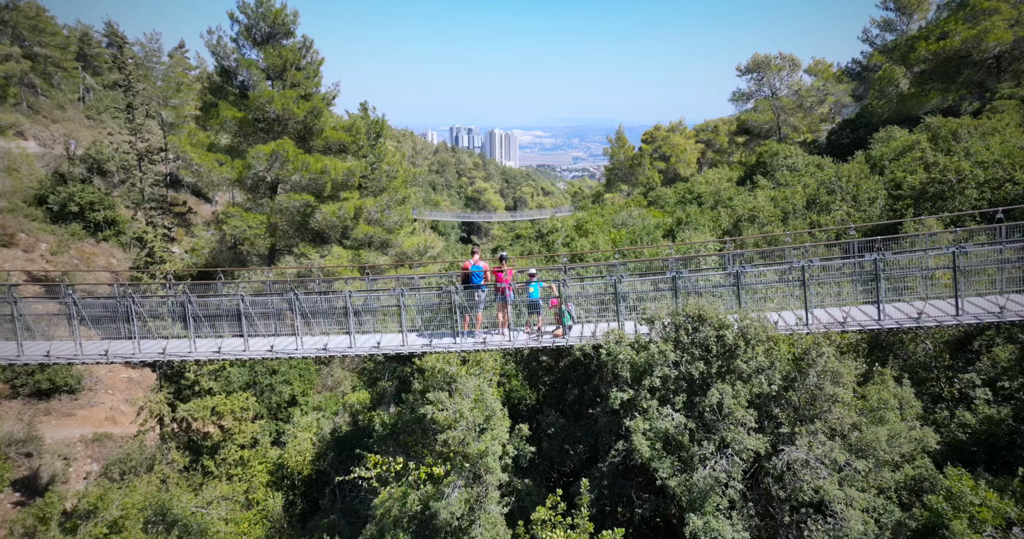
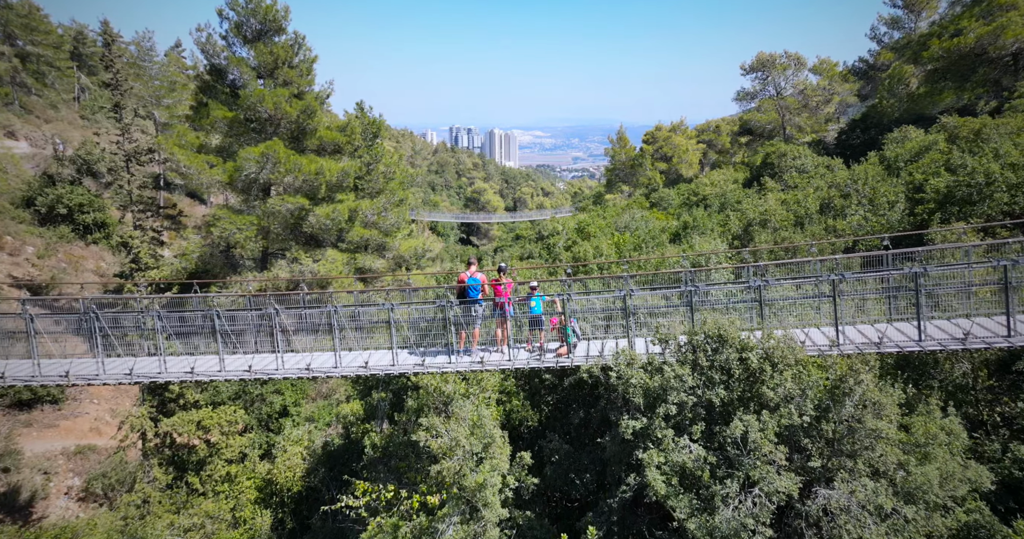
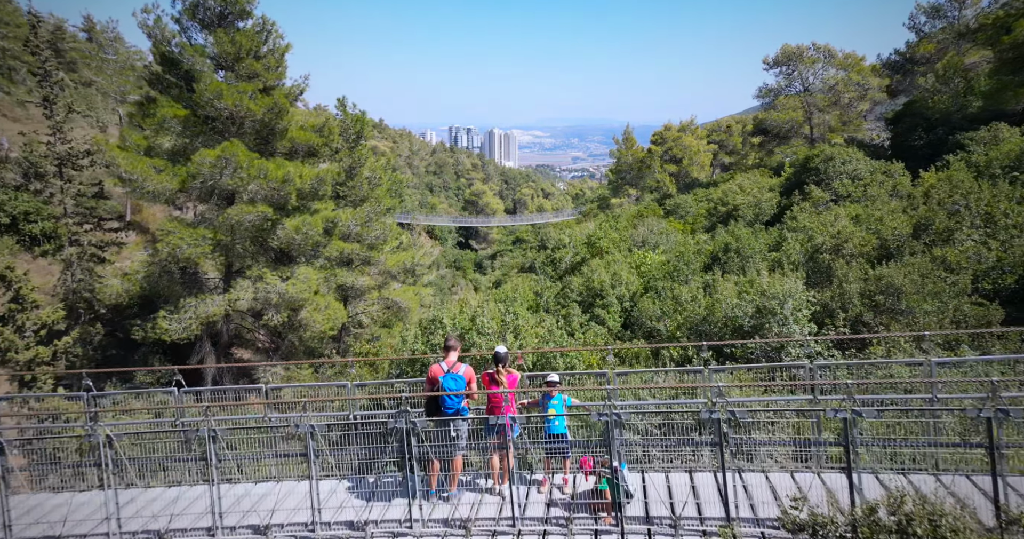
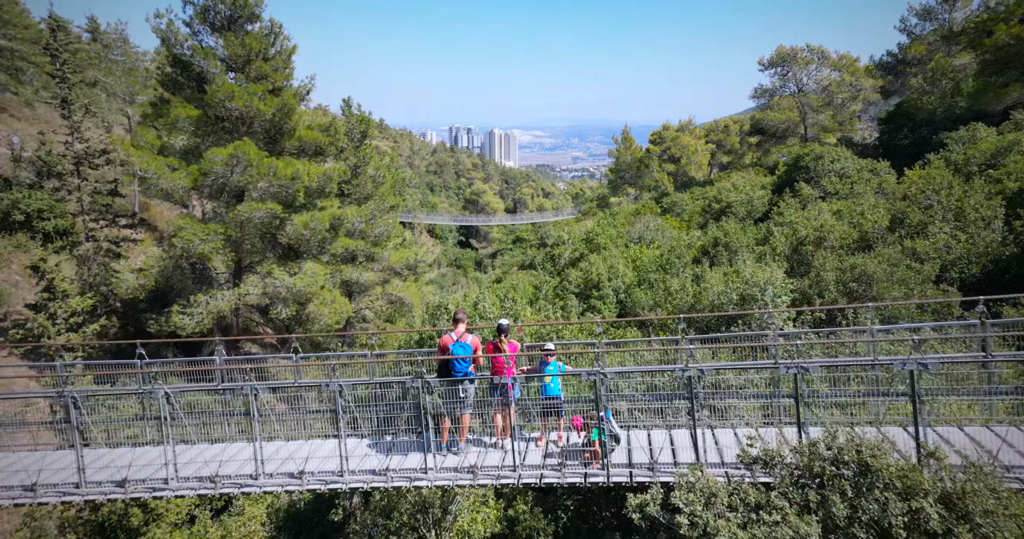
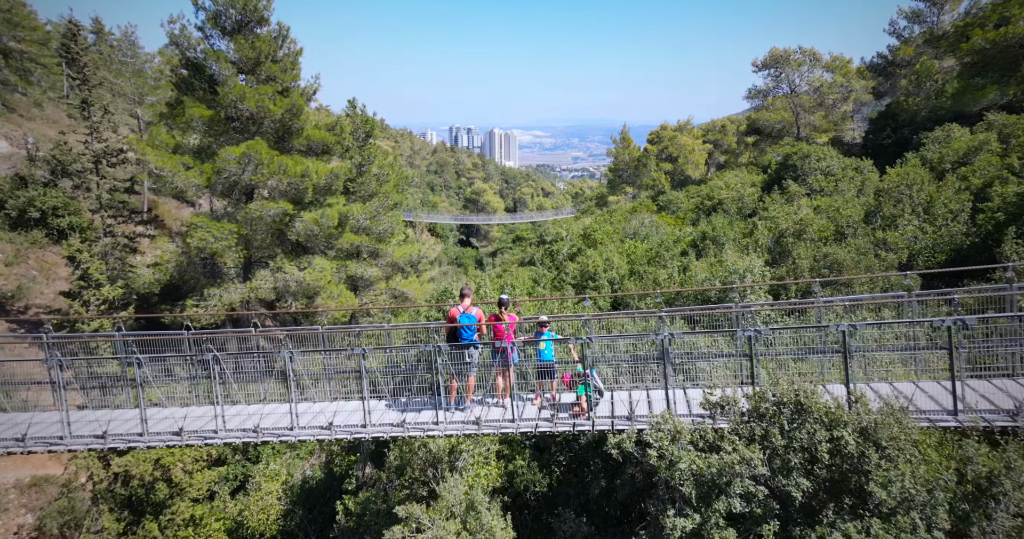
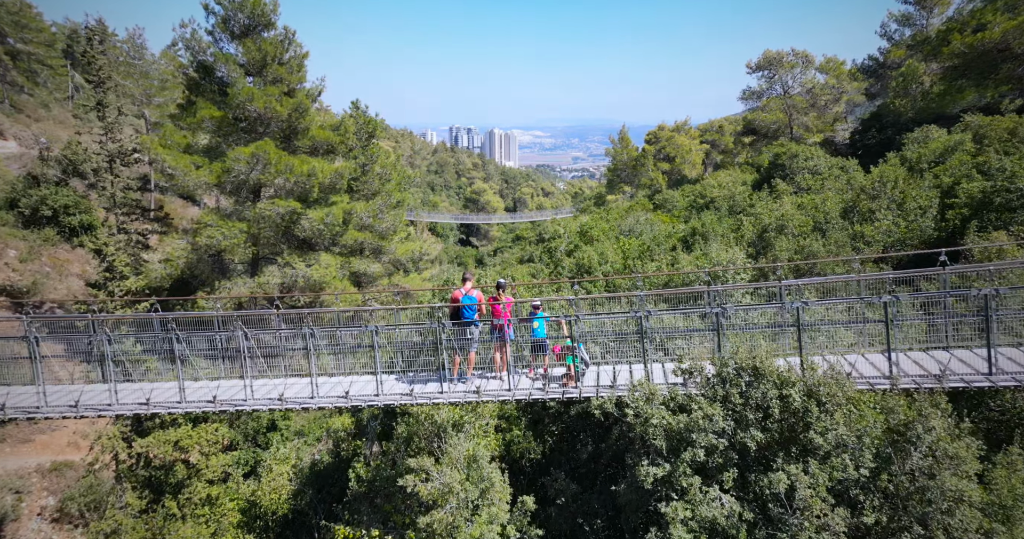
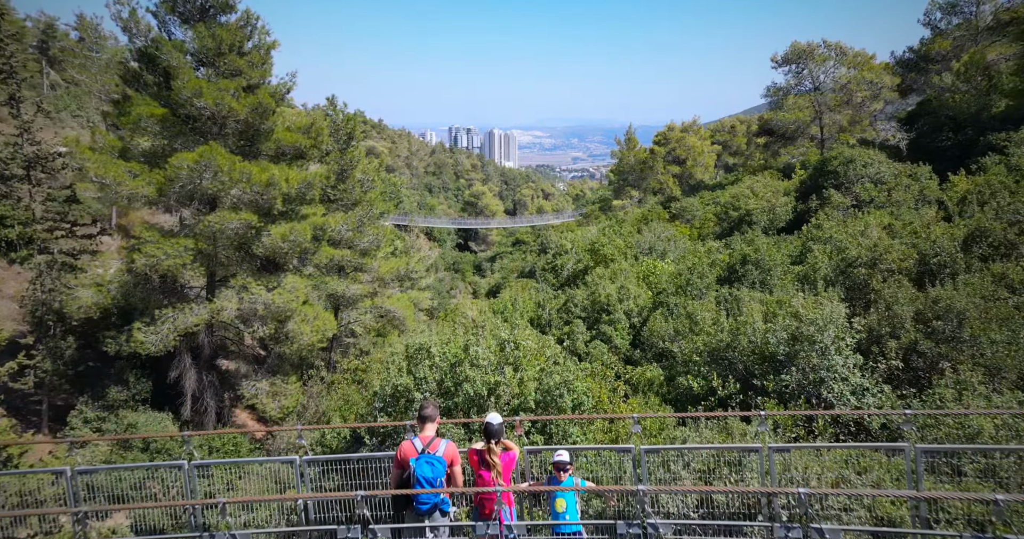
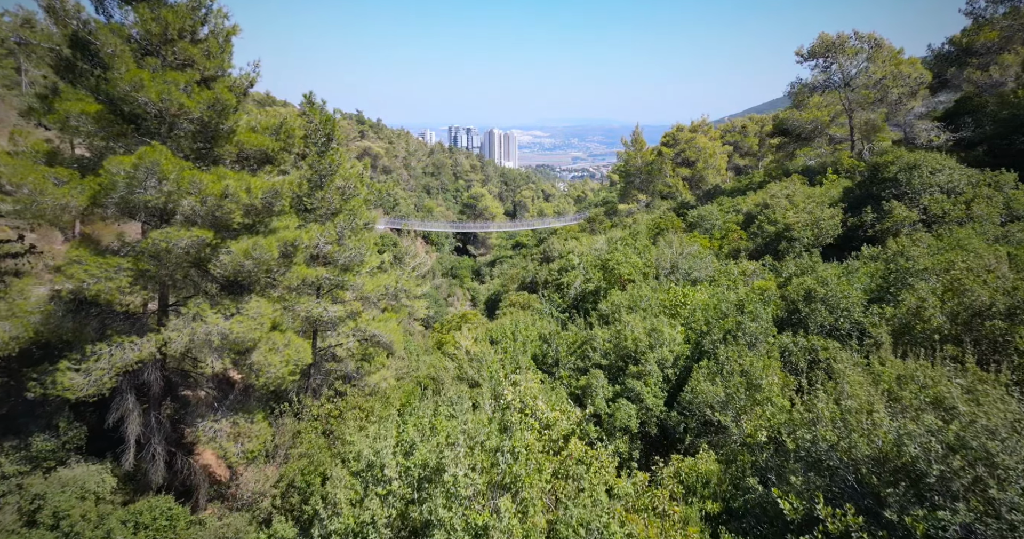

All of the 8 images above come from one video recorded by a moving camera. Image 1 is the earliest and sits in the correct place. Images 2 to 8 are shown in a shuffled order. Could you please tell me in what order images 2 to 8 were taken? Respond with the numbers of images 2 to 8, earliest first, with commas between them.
2, 6, 5, 4, 3, 7, 8
